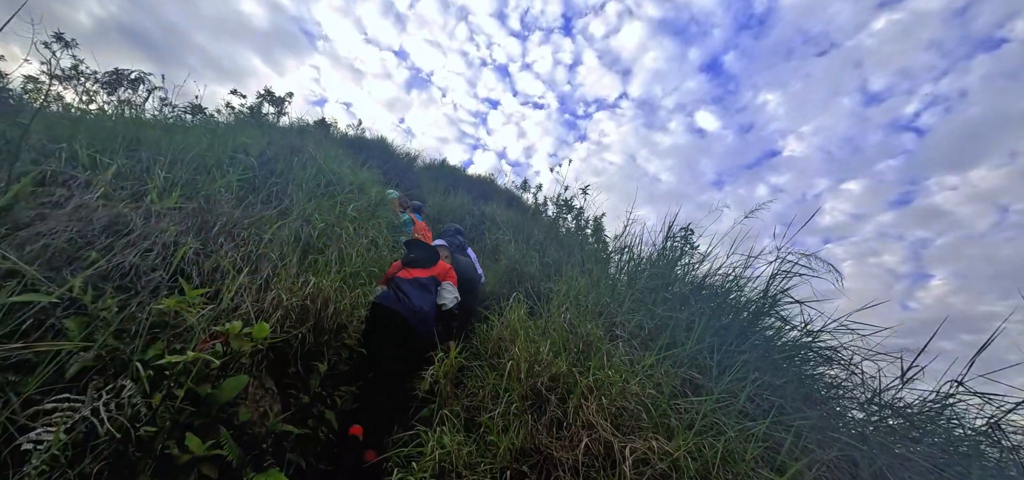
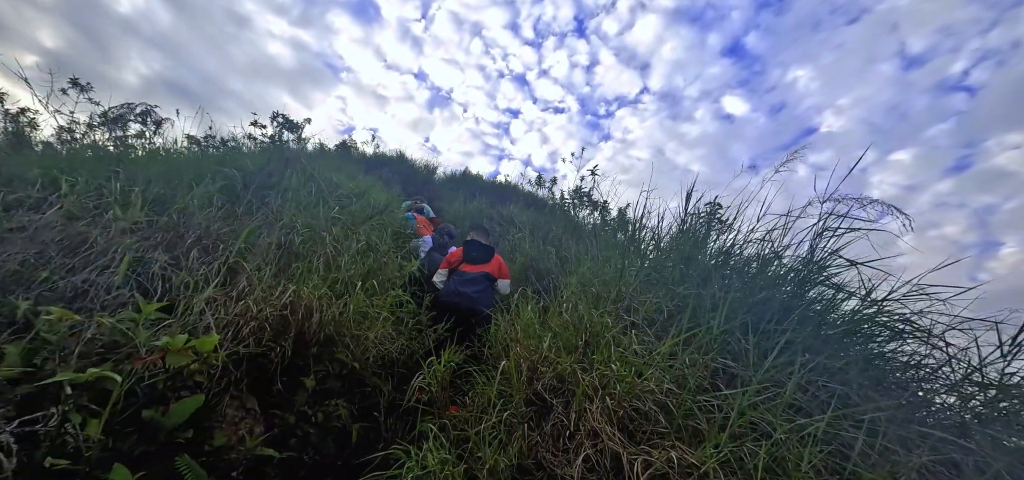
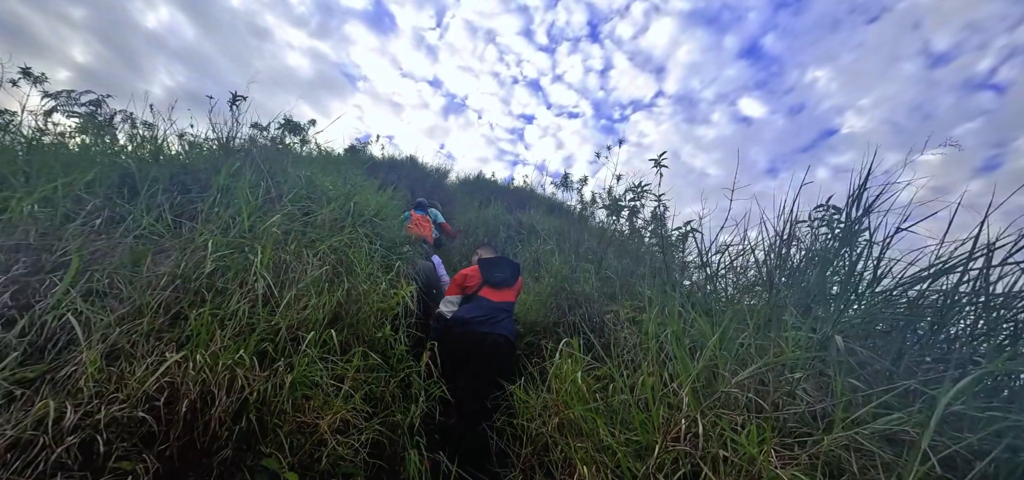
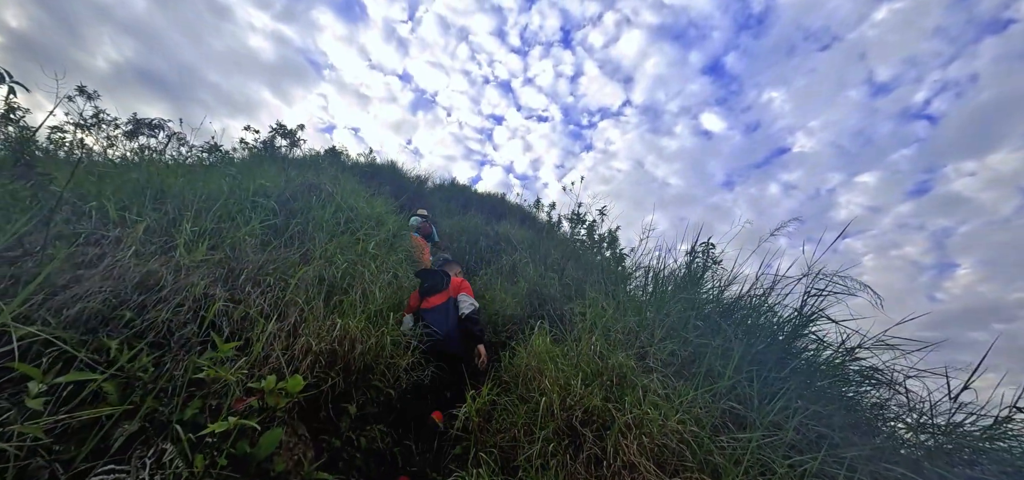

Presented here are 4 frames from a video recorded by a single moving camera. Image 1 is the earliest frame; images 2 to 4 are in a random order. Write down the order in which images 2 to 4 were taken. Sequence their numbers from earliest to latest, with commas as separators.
4, 2, 3
